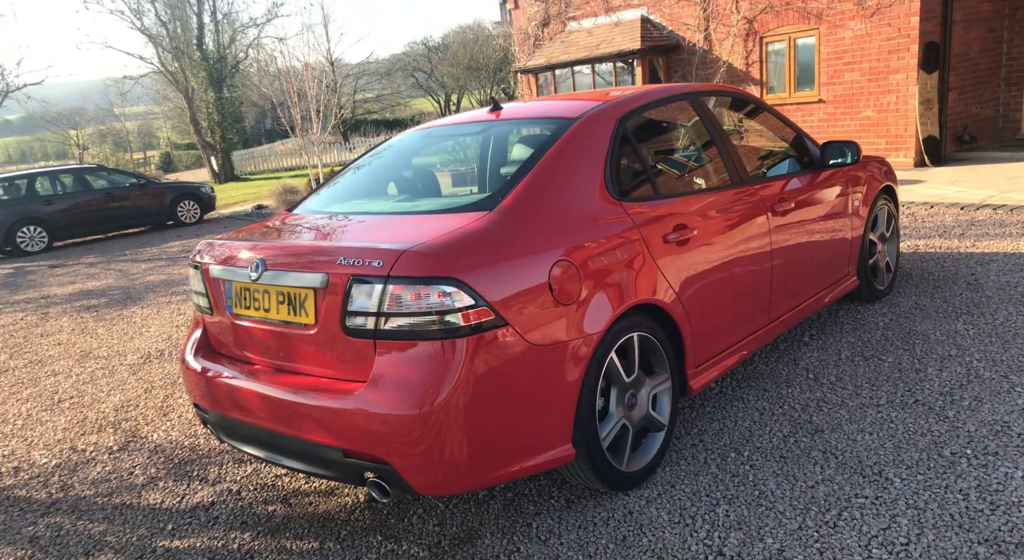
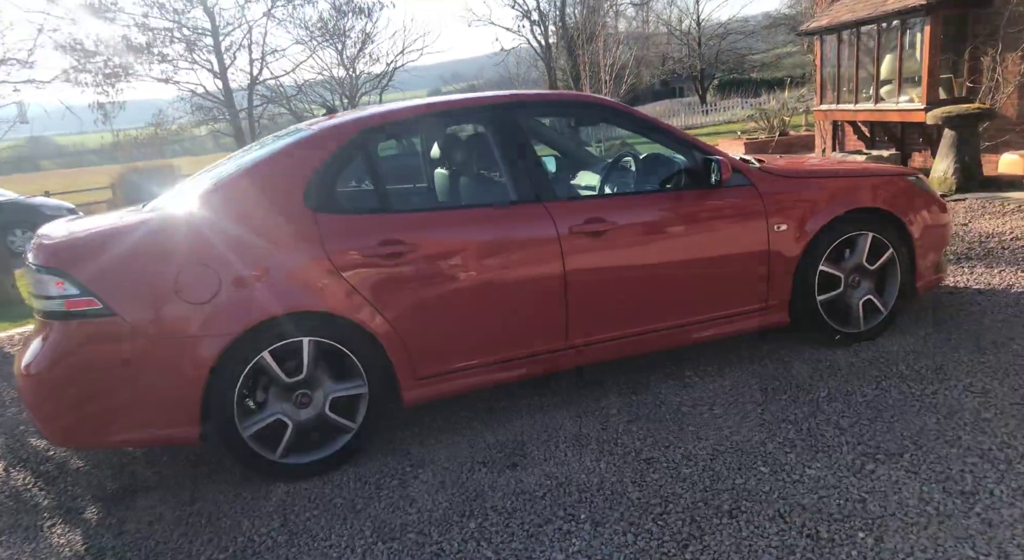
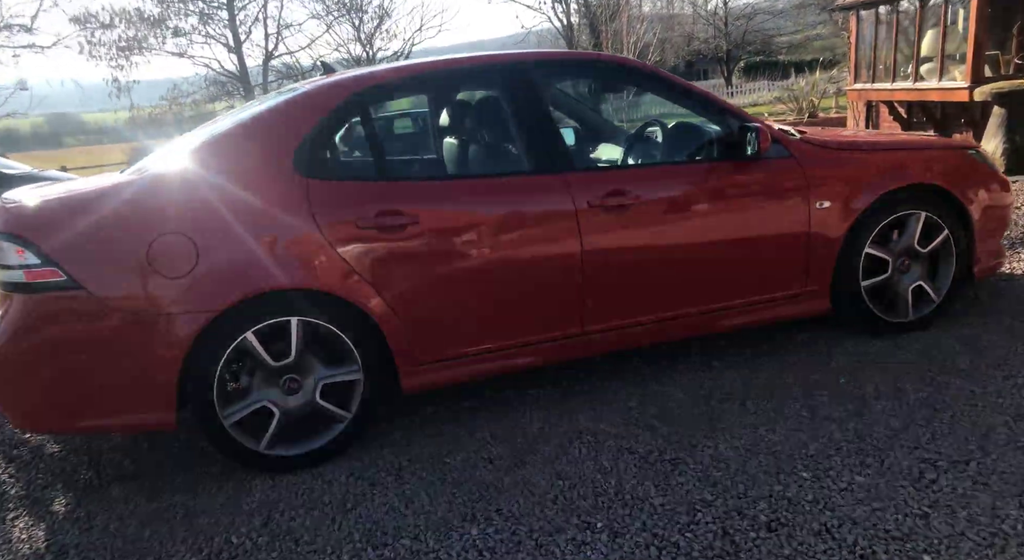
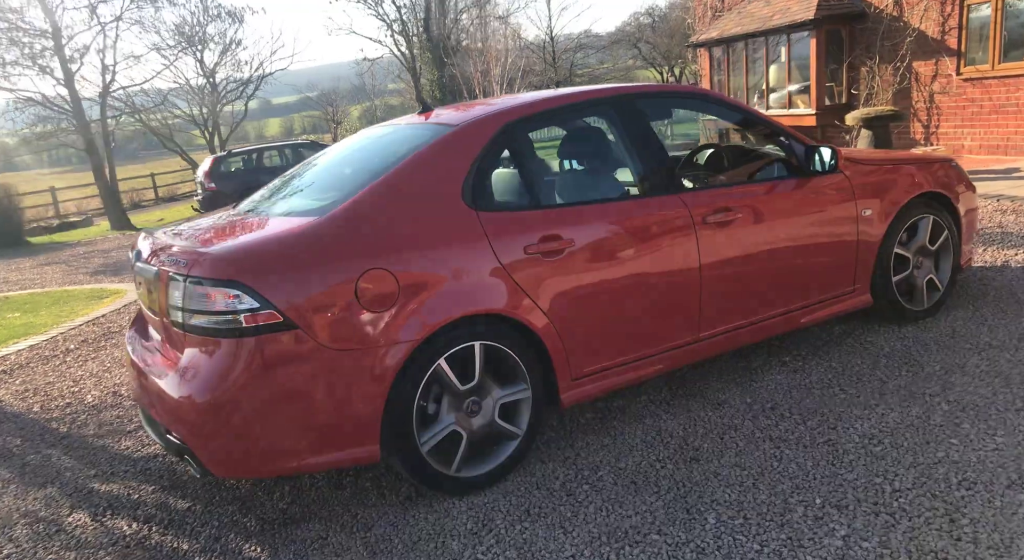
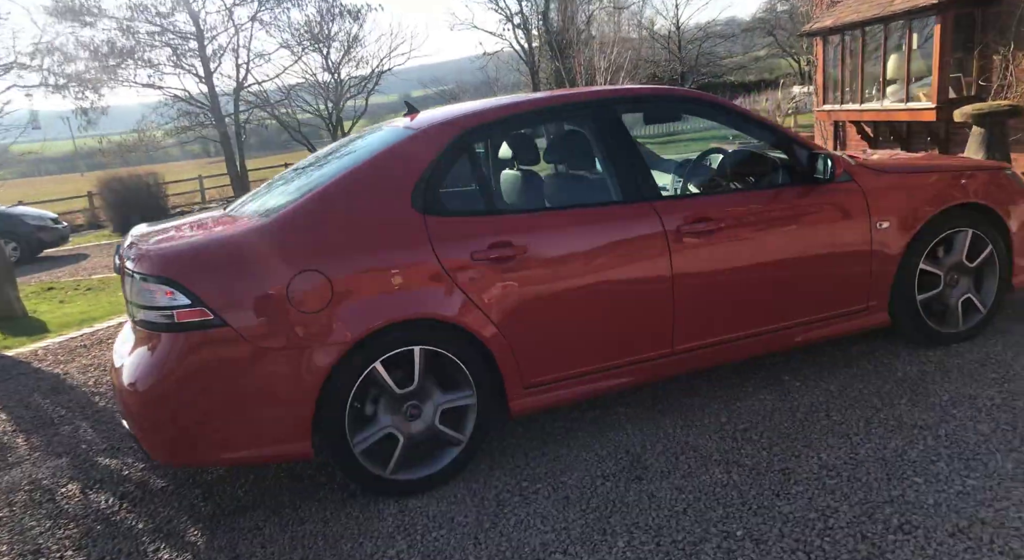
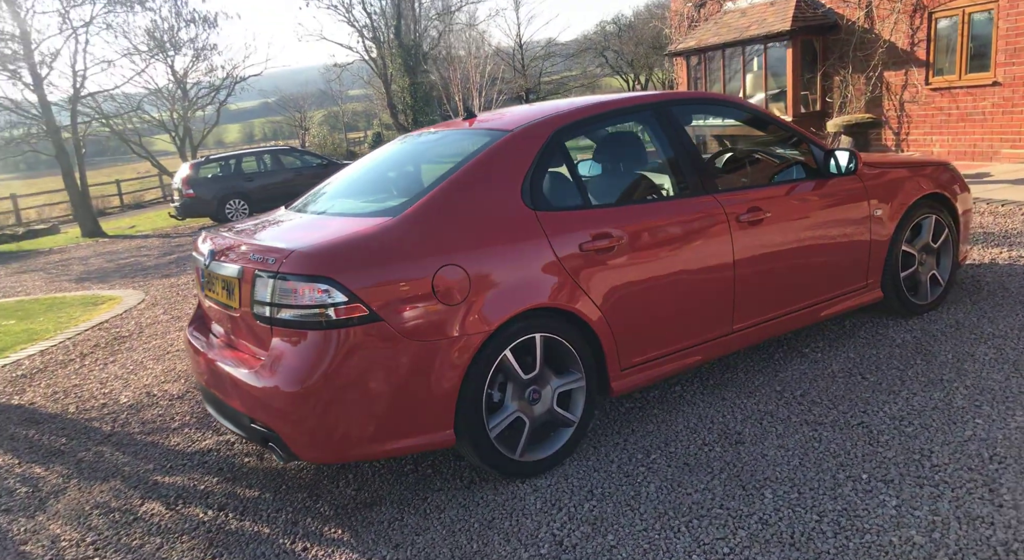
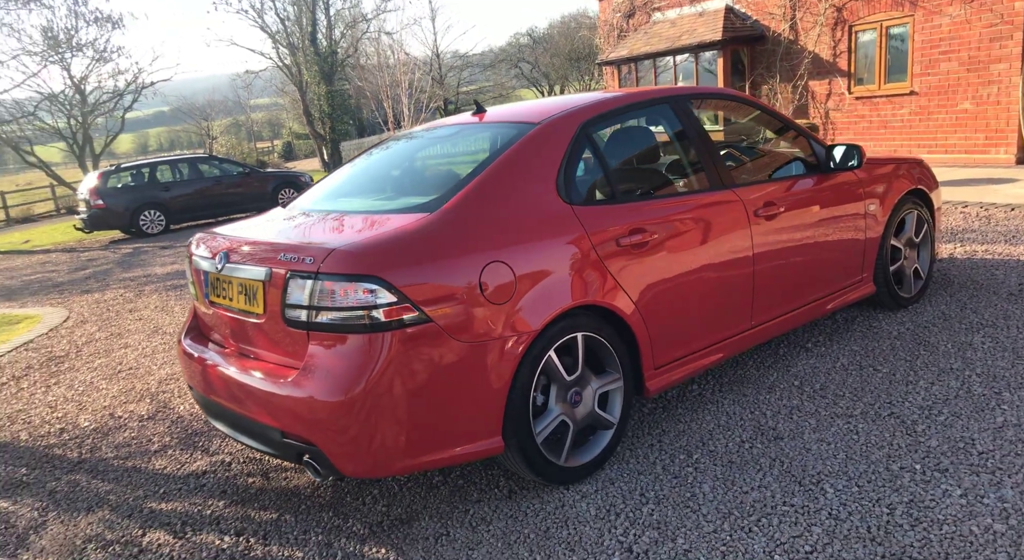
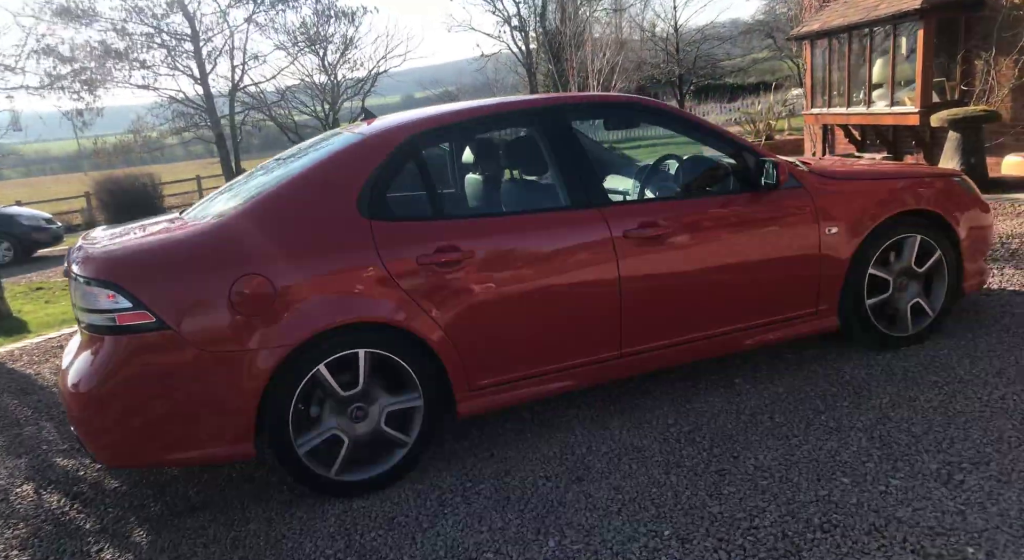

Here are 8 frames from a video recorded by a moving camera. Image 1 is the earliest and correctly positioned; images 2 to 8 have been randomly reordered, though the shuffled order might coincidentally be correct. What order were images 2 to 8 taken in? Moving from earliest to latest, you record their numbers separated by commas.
7, 6, 4, 5, 8, 2, 3
